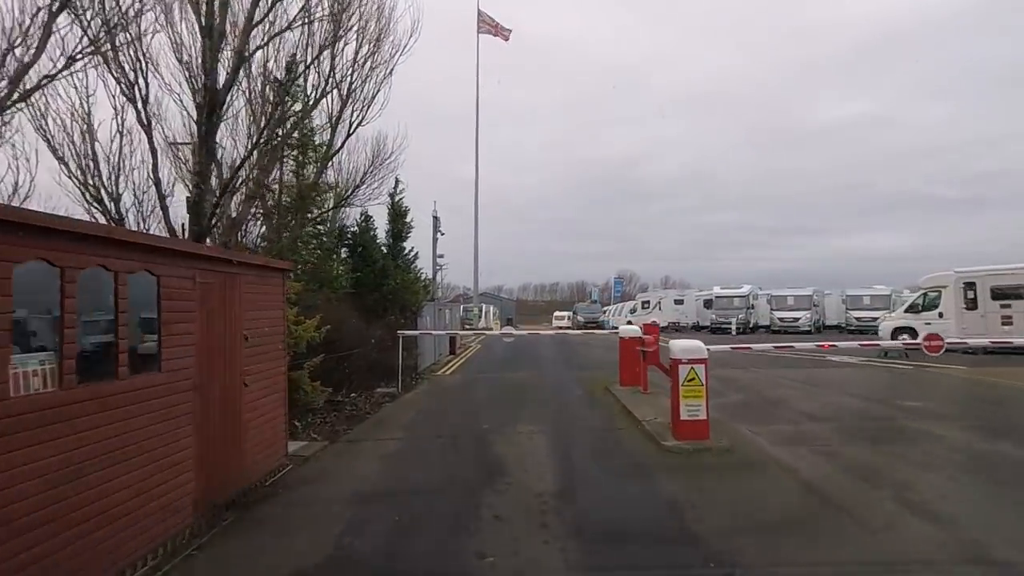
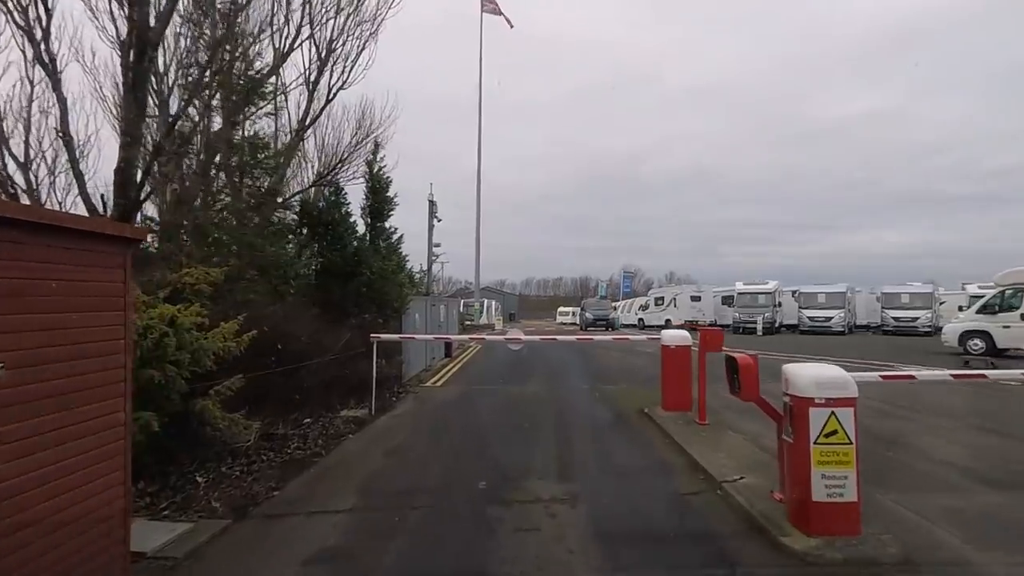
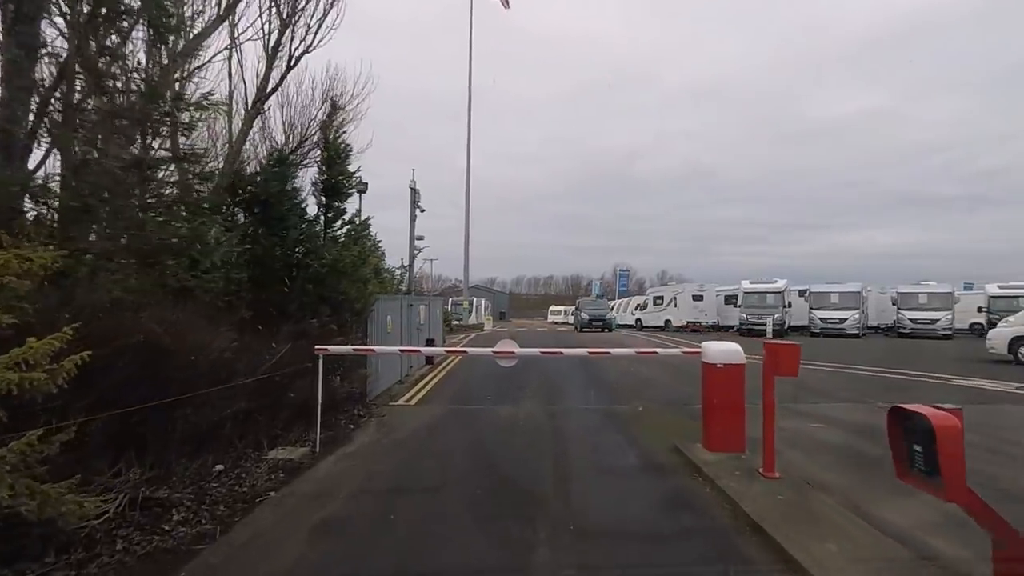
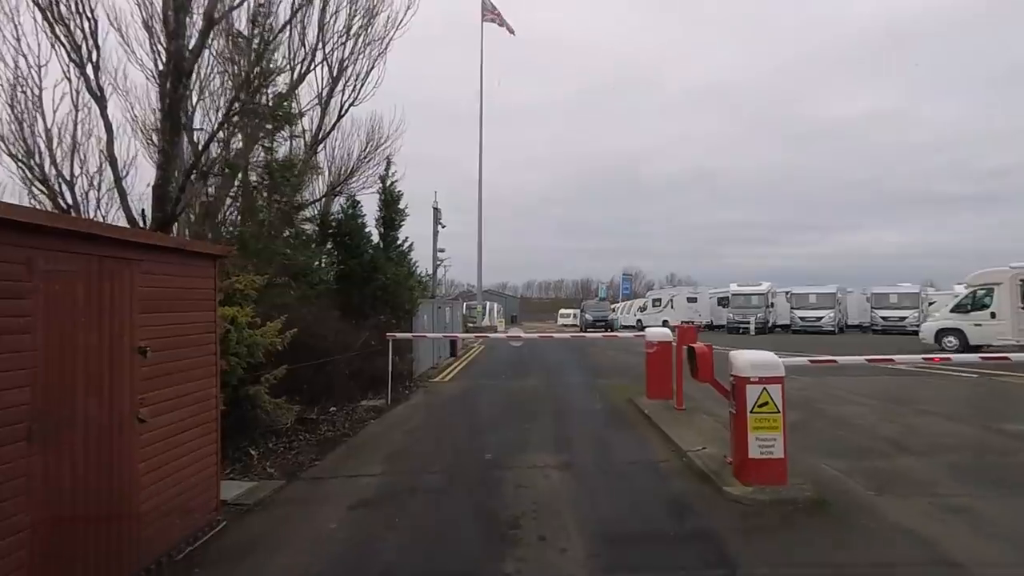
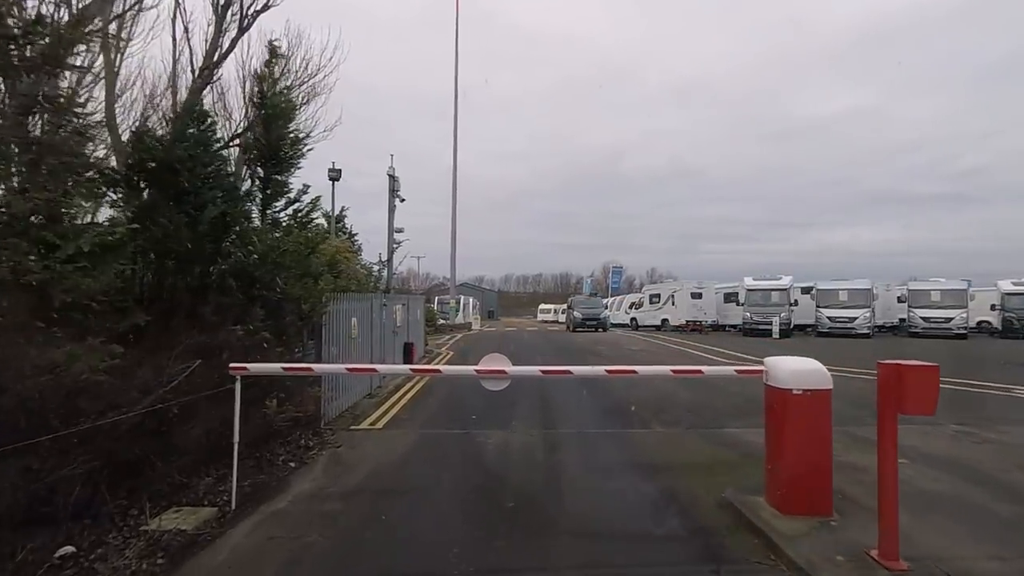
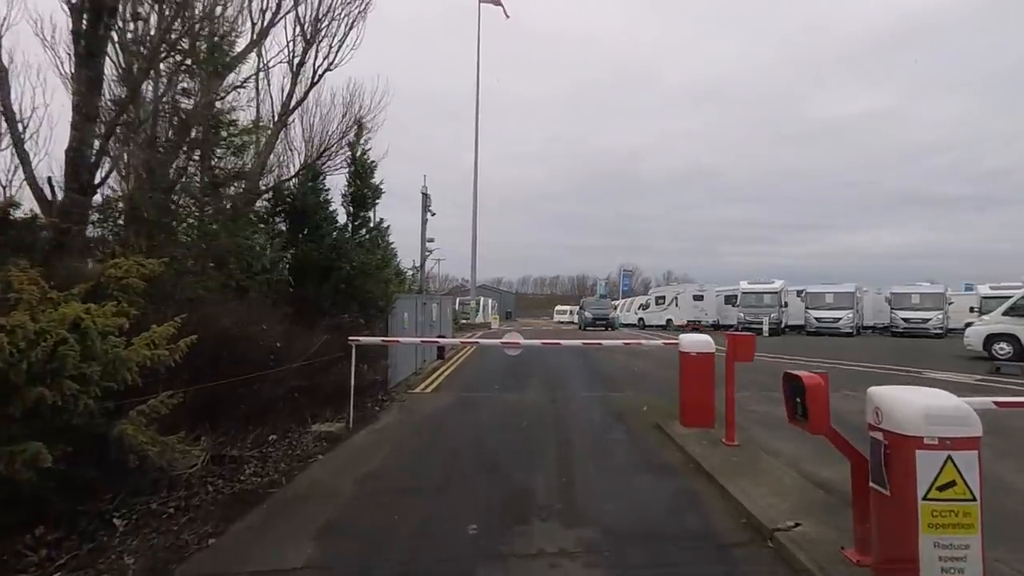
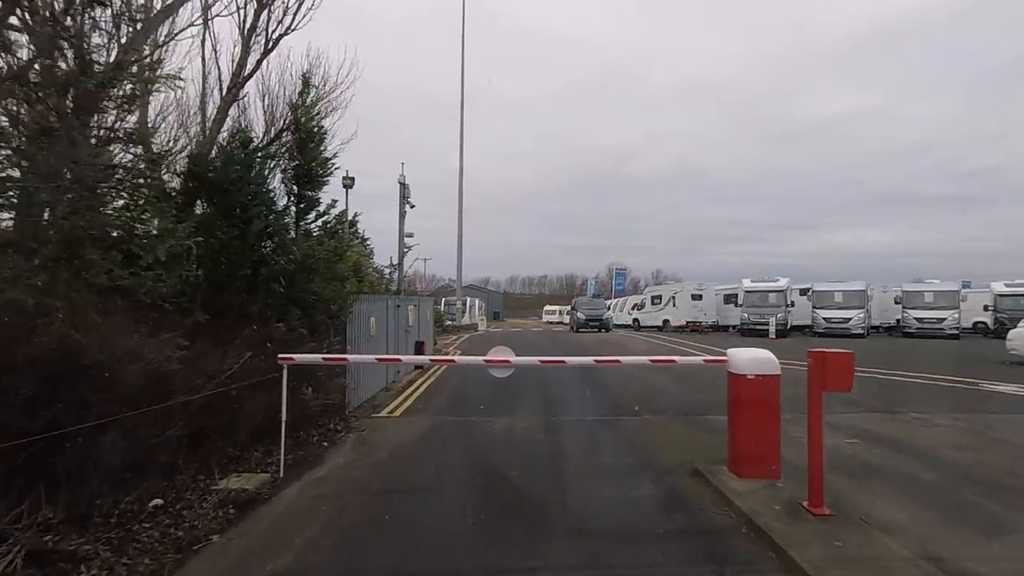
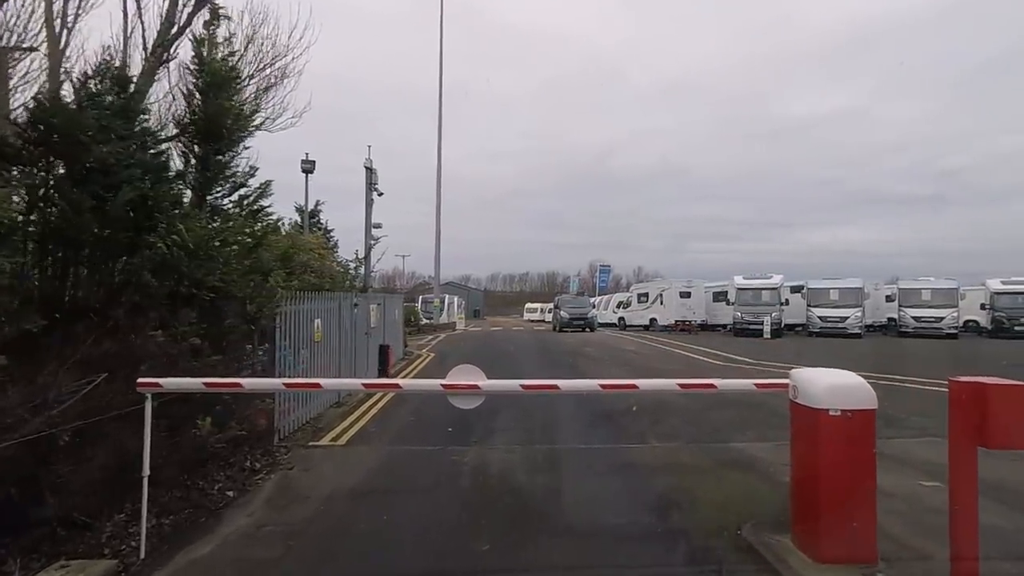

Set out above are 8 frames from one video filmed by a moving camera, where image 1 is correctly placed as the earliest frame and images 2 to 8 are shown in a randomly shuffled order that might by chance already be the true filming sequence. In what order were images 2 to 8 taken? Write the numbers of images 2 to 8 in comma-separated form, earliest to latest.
4, 2, 6, 3, 7, 5, 8
